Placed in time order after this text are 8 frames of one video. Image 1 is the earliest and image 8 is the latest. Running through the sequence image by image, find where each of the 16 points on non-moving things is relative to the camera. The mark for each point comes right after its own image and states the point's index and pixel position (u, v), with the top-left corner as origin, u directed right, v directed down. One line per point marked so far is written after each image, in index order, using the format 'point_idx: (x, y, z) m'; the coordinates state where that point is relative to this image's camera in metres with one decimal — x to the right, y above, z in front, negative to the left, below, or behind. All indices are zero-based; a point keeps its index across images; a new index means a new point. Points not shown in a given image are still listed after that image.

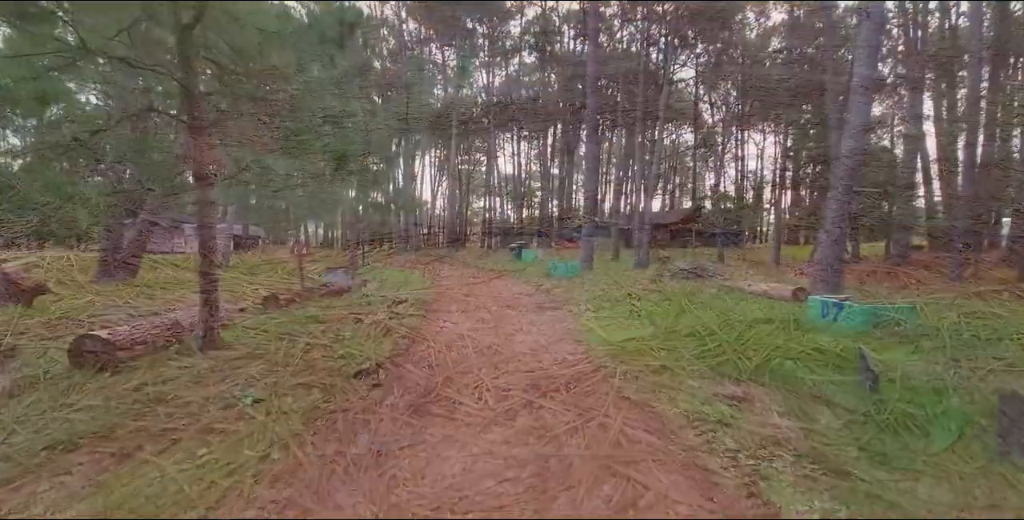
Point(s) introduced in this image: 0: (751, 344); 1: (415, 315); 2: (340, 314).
0: (+3.0, -1.0, +6.2) m
1: (-1.8, -1.0, +9.3) m
2: (-3.1, -1.0, +9.1) m
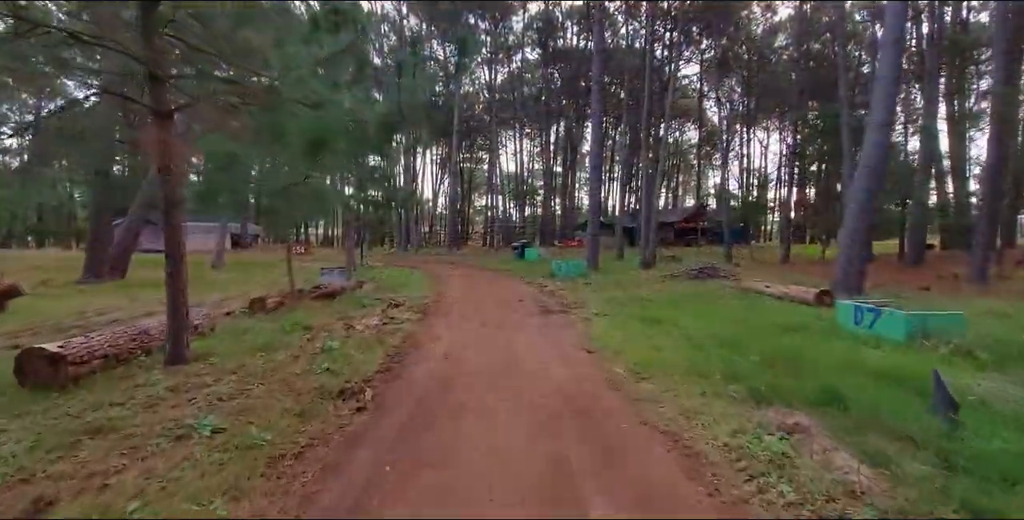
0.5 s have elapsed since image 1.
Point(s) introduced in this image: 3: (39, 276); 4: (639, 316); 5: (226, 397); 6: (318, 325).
0: (+3.0, -1.1, +5.5) m
1: (-1.7, -1.0, +8.6) m
2: (-3.0, -1.0, +8.4) m
3: (-15.6, -0.5, +16.9) m
4: (+2.1, -0.9, +8.5) m
5: (-2.6, -1.3, +4.6) m
6: (-3.0, -1.0, +7.9) m
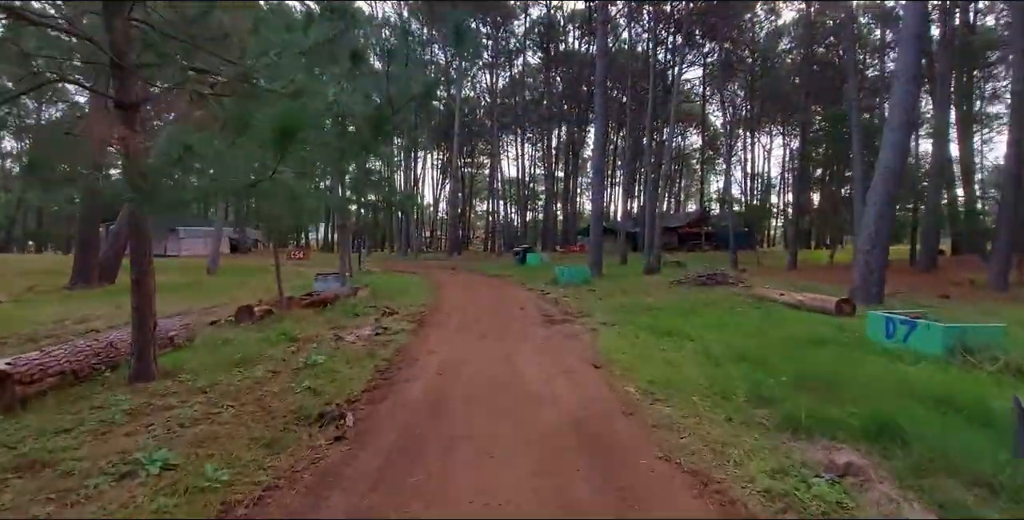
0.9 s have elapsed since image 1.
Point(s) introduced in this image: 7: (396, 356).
0: (+3.0, -1.1, +5.0) m
1: (-1.7, -1.1, +8.1) m
2: (-3.0, -1.1, +7.9) m
3: (-15.6, -0.6, +16.4) m
4: (+2.1, -1.0, +7.9) m
5: (-2.6, -1.3, +4.1) m
6: (-3.0, -1.1, +7.4) m
7: (-1.5, -1.2, +6.4) m
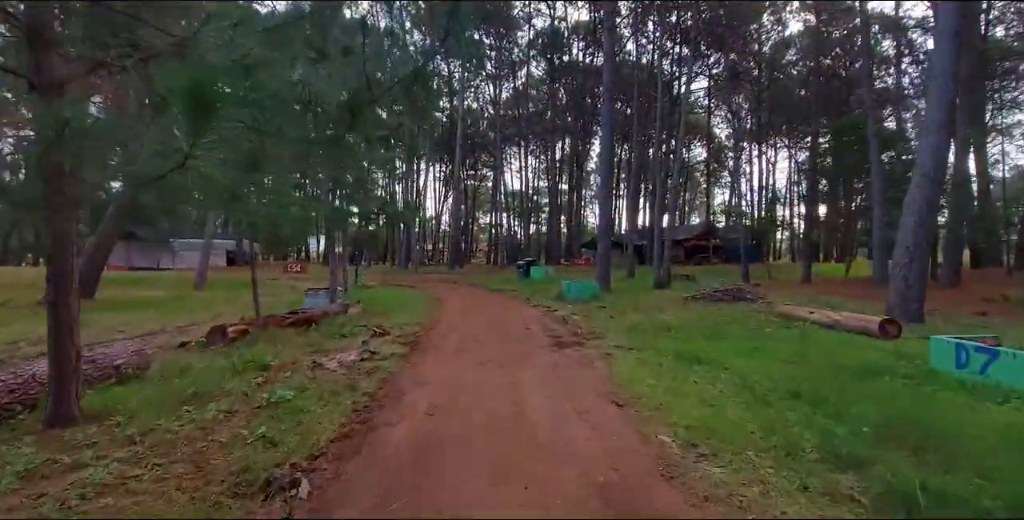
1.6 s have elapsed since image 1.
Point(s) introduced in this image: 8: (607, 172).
0: (+3.1, -1.3, +4.0) m
1: (-1.6, -1.3, +7.1) m
2: (-2.9, -1.3, +6.9) m
3: (-15.5, -1.1, +15.5) m
4: (+2.1, -1.2, +6.9) m
5: (-2.5, -1.4, +3.2) m
6: (-2.9, -1.3, +6.4) m
7: (-1.4, -1.4, +5.5) m
8: (+3.6, +3.3, +19.4) m
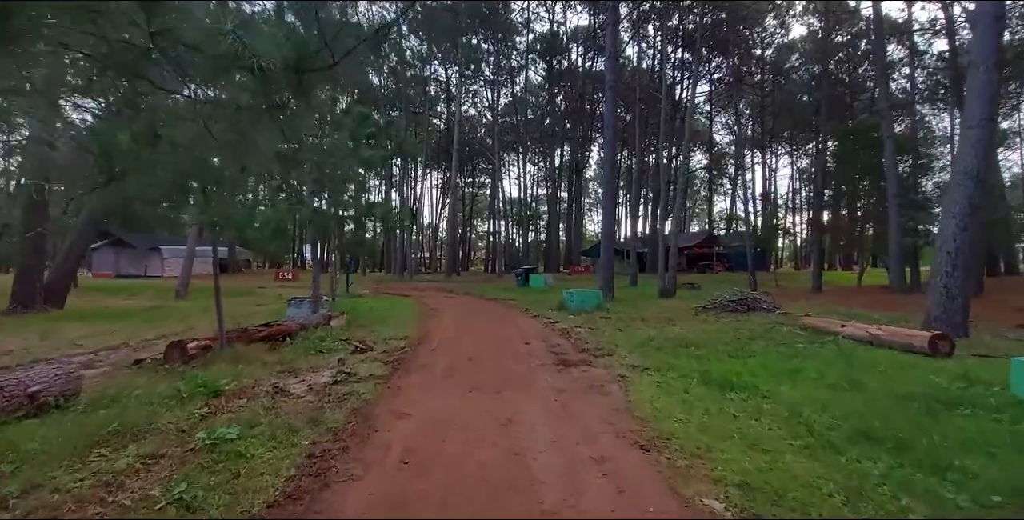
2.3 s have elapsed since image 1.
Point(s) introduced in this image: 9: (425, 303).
0: (+3.1, -1.3, +3.0) m
1: (-1.6, -1.4, +6.1) m
2: (-3.0, -1.4, +5.9) m
3: (-15.5, -1.2, +14.5) m
4: (+2.1, -1.3, +6.0) m
5: (-2.6, -1.5, +2.2) m
6: (-2.9, -1.4, +5.4) m
7: (-1.4, -1.4, +4.5) m
8: (+3.6, +3.0, +18.5) m
9: (-2.8, -1.4, +16.3) m
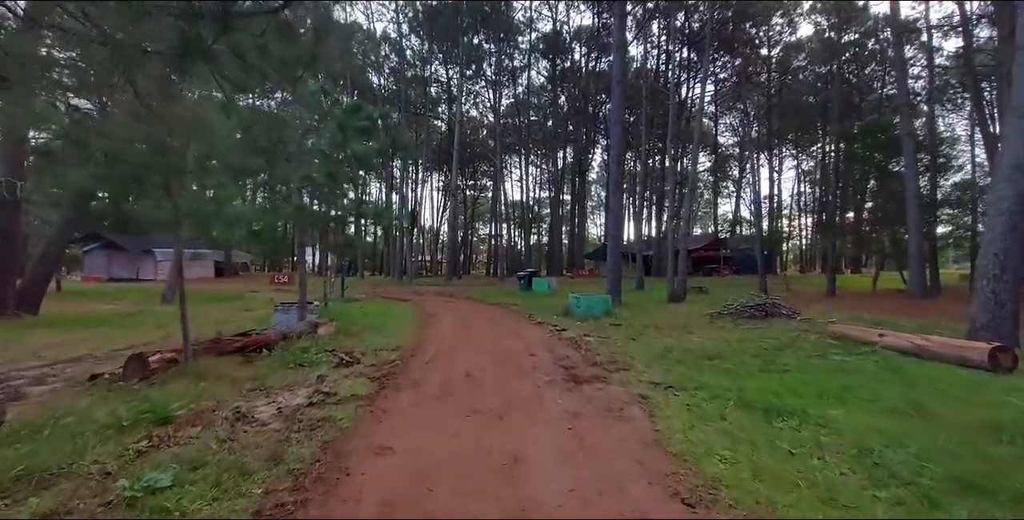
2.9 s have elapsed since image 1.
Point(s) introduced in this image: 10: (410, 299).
0: (+3.1, -1.3, +2.2) m
1: (-1.6, -1.4, +5.3) m
2: (-2.9, -1.4, +5.1) m
3: (-15.5, -1.3, +13.7) m
4: (+2.2, -1.3, +5.1) m
5: (-2.5, -1.5, +1.3) m
6: (-2.9, -1.4, +4.6) m
7: (-1.4, -1.4, +3.7) m
8: (+3.7, +2.9, +17.7) m
9: (-2.7, -1.4, +15.5) m
10: (-3.8, -1.4, +19.0) m
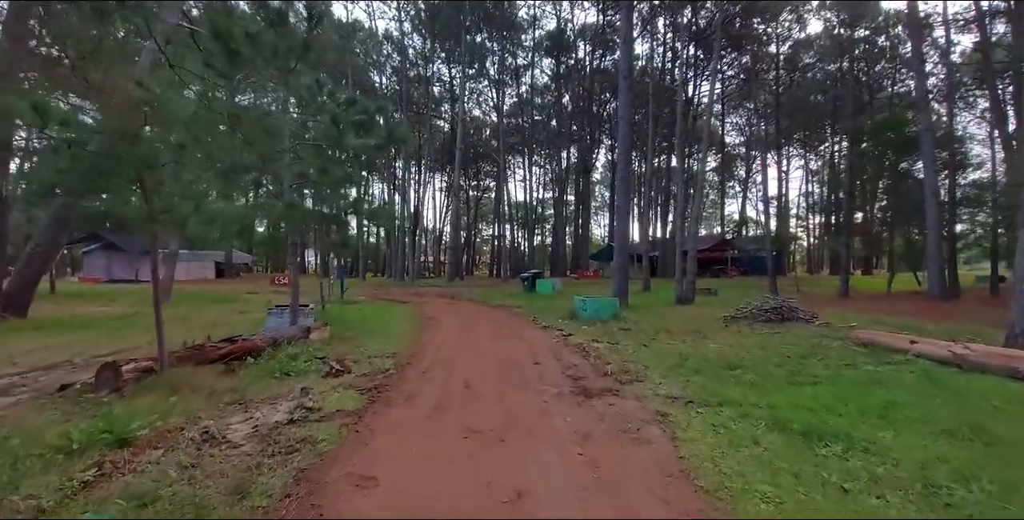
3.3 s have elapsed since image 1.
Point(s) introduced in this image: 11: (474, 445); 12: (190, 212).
0: (+3.1, -1.3, +1.6) m
1: (-1.6, -1.4, +4.8) m
2: (-2.9, -1.4, +4.6) m
3: (-15.4, -1.4, +13.3) m
4: (+2.2, -1.3, +4.6) m
5: (-2.5, -1.5, +0.8) m
6: (-2.9, -1.4, +4.1) m
7: (-1.4, -1.4, +3.1) m
8: (+3.8, +2.9, +17.1) m
9: (-2.6, -1.5, +15.0) m
10: (-3.6, -1.4, +18.5) m
11: (-0.3, -1.4, +4.0) m
12: (-4.2, +0.6, +6.6) m
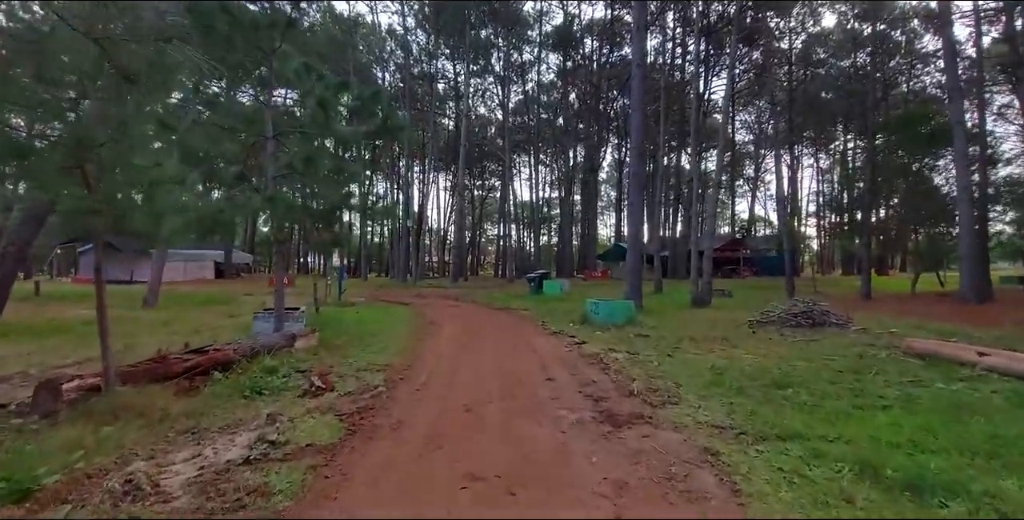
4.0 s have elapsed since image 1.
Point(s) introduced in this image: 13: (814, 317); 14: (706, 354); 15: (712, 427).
0: (+3.1, -1.3, +0.7) m
1: (-1.5, -1.4, +3.9) m
2: (-2.8, -1.4, +3.7) m
3: (-15.2, -1.3, +12.5) m
4: (+2.3, -1.3, +3.6) m
5: (-2.5, -1.5, -0.1) m
6: (-2.8, -1.4, +3.2) m
7: (-1.3, -1.4, +2.2) m
8: (+4.0, +2.9, +16.1) m
9: (-2.4, -1.5, +14.1) m
10: (-3.4, -1.4, +17.6) m
11: (-0.2, -1.4, +3.0) m
12: (-4.1, +0.6, +5.8) m
13: (+6.3, -1.2, +10.7) m
14: (+2.9, -1.4, +7.5) m
15: (+1.6, -1.4, +4.2) m
